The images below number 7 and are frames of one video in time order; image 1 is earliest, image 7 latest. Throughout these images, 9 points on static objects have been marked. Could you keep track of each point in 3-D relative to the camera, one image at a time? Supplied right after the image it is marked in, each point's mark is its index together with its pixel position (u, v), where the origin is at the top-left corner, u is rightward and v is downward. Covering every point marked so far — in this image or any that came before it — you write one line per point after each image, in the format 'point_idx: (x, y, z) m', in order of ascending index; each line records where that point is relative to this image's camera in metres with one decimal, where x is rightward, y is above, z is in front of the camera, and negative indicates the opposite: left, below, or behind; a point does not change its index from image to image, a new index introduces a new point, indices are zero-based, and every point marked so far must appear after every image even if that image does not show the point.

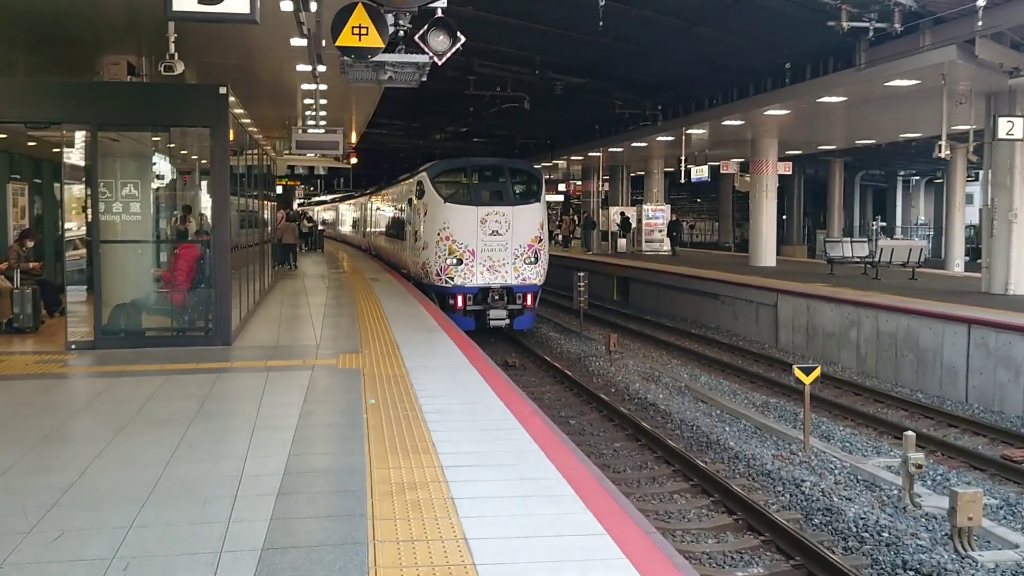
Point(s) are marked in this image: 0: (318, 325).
0: (-2.0, -0.4, +10.4) m
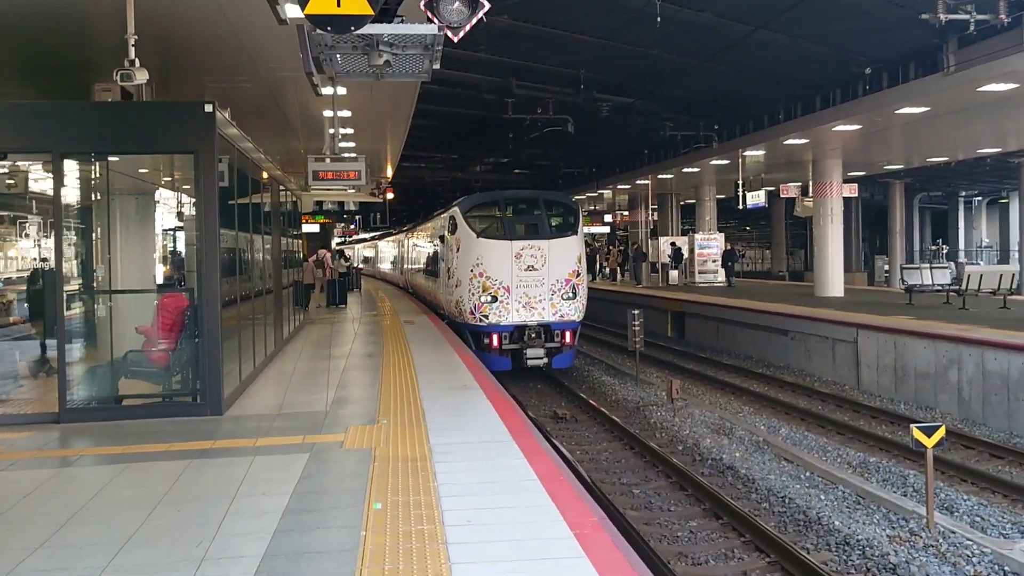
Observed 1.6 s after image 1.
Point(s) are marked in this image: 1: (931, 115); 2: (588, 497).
0: (-1.6, -0.8, +8.9) m
1: (+6.4, +2.6, +15.3) m
2: (+0.4, -1.0, +4.6) m
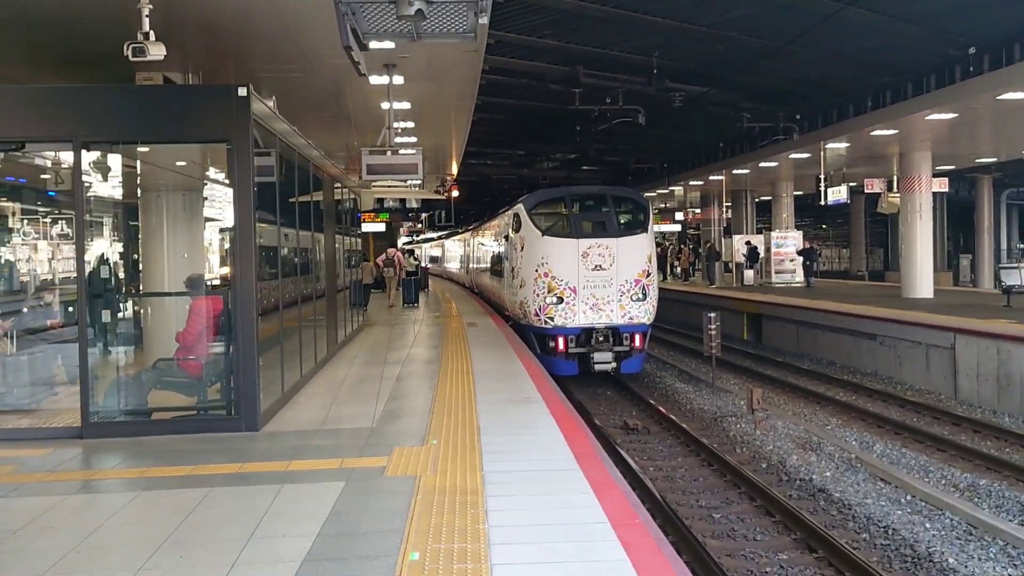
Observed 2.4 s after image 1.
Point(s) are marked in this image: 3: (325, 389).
0: (-1.0, -0.8, +8.2) m
1: (+7.3, +2.6, +14.1) m
2: (+0.6, -1.0, +3.8) m
3: (-1.6, -0.9, +8.6) m
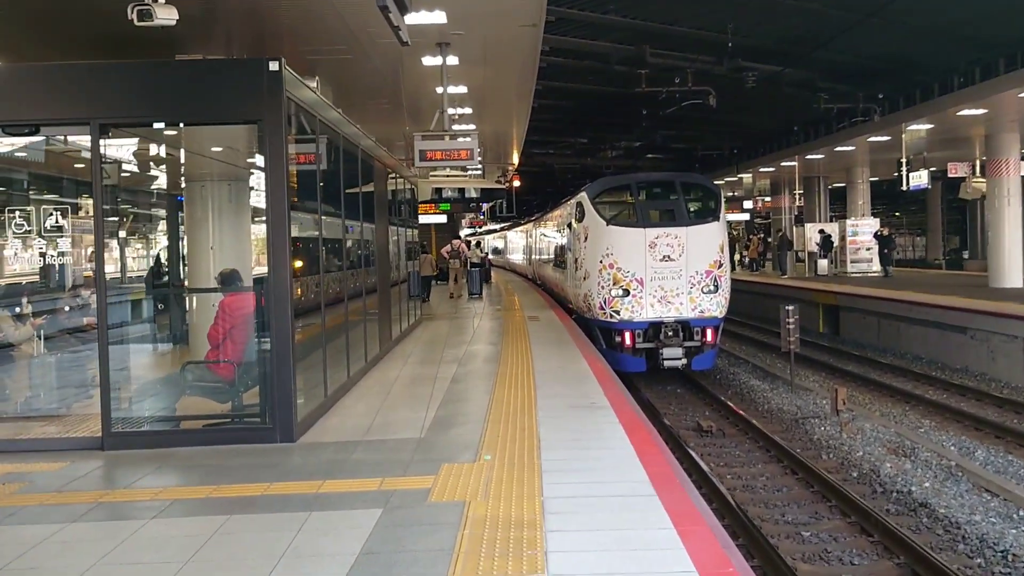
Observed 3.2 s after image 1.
0: (-0.6, -0.8, +7.5) m
1: (+8.1, +2.8, +12.9) m
2: (+0.8, -1.0, +3.1) m
3: (-1.1, -0.8, +8.0) m
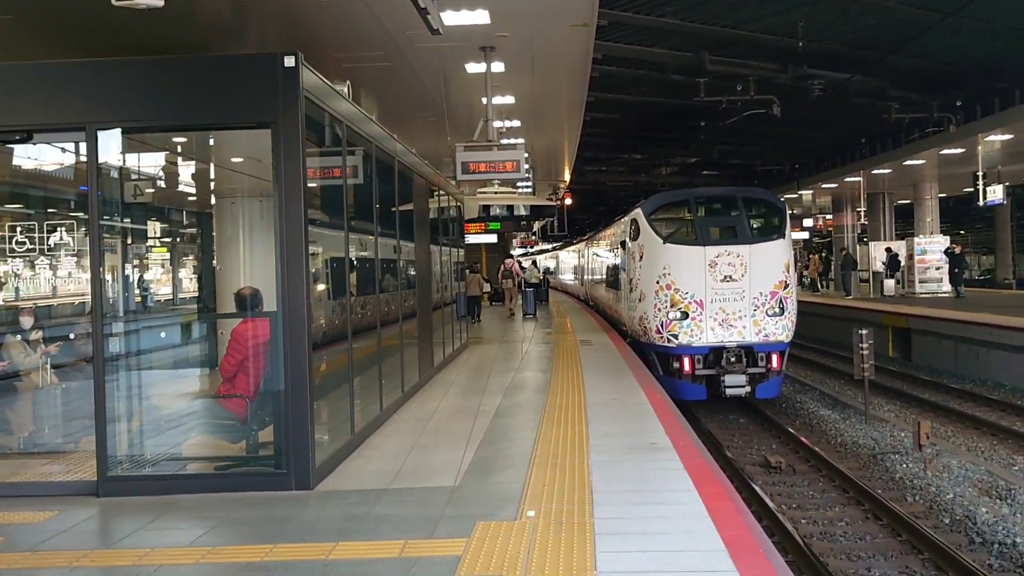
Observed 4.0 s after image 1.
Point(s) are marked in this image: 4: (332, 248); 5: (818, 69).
0: (-0.2, -1.0, +6.8) m
1: (+8.7, +2.5, +11.7) m
2: (+0.9, -1.0, +2.3) m
3: (-0.7, -1.0, +7.3) m
4: (-1.2, +0.3, +6.6) m
5: (+4.1, +3.0, +13.6) m
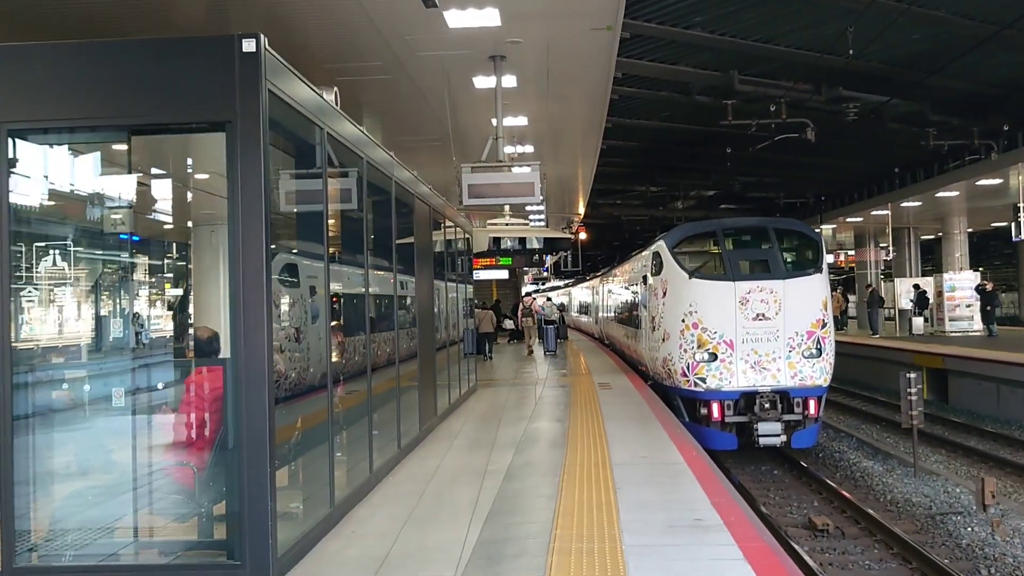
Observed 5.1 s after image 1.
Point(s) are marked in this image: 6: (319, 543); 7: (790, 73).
0: (-0.1, -1.2, +5.7) m
1: (+8.9, +2.1, +10.7) m
2: (+0.9, -1.1, +1.2) m
3: (-0.7, -1.2, +6.2) m
4: (-1.1, 0.0, +5.6) m
5: (+4.3, +2.5, +12.6) m
6: (-0.9, -1.2, +5.1) m
7: (+3.3, +2.5, +11.9) m
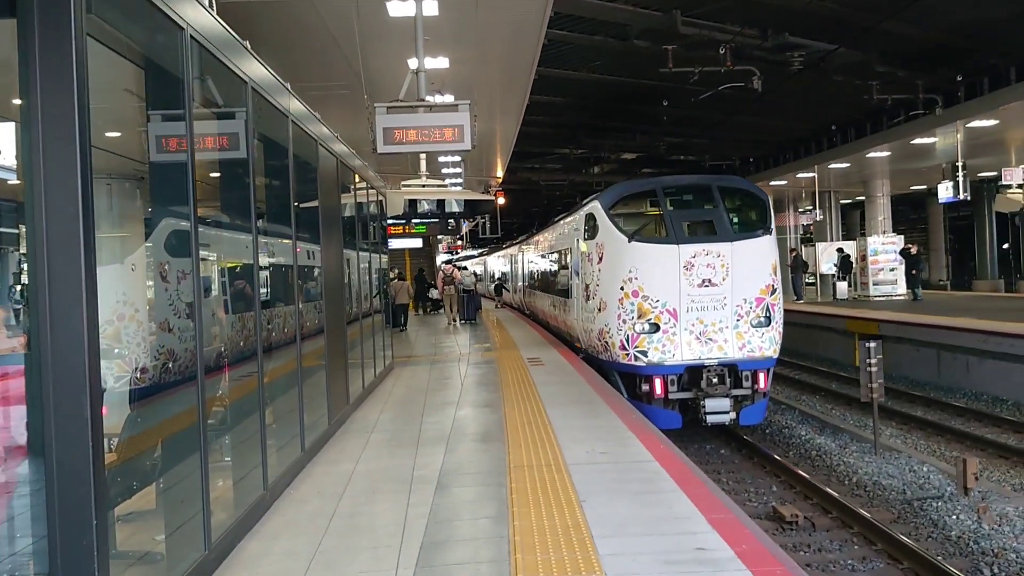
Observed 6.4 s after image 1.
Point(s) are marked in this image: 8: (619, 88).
0: (-0.4, -1.0, +4.5) m
1: (+8.1, +2.5, +10.1) m
2: (+1.0, -1.1, +0.1) m
3: (-1.0, -1.1, +4.9) m
4: (-1.4, +0.2, +4.2) m
5: (+3.3, +2.9, +11.6) m
6: (-1.1, -1.1, +3.8) m
7: (+2.4, +2.9, +10.8) m
8: (+1.4, +2.7, +13.8) m
